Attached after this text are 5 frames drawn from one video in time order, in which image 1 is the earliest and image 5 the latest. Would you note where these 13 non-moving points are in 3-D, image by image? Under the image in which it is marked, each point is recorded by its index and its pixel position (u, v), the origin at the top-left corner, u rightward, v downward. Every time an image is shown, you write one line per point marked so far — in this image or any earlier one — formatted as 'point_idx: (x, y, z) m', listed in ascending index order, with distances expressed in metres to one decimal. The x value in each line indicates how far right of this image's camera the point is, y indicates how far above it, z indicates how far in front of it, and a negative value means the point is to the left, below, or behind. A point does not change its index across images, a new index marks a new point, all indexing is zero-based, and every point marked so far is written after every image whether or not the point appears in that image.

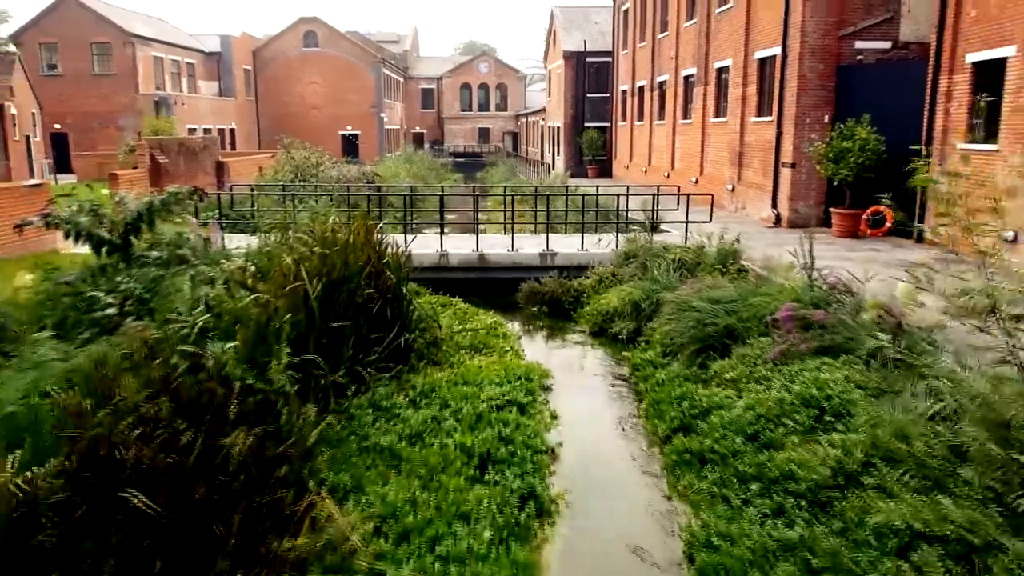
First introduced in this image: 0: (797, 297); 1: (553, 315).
0: (+2.8, -0.1, +7.1) m
1: (+0.6, -0.4, +10.1) m
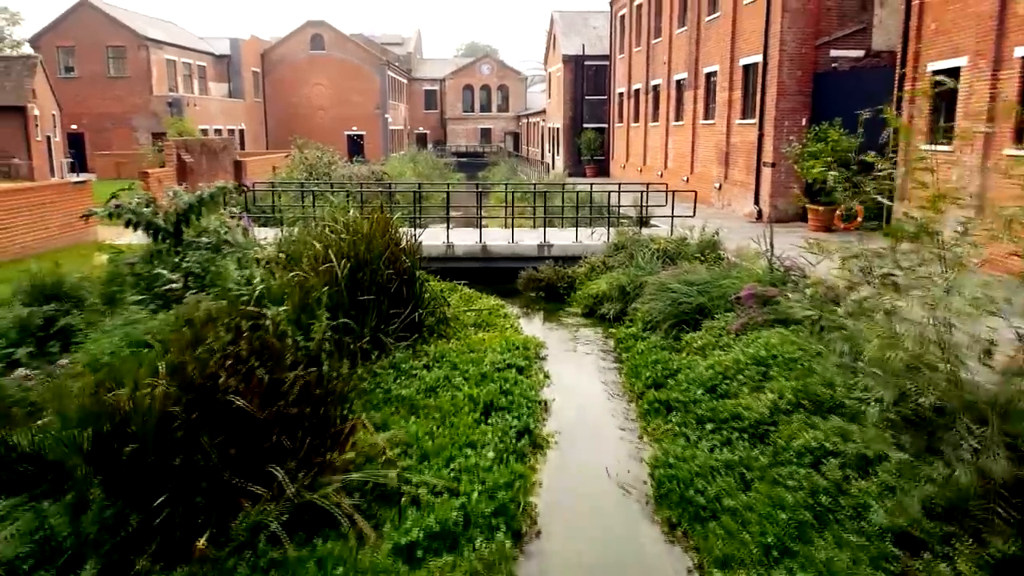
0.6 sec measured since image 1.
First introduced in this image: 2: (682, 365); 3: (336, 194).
0: (+2.8, +0.1, +8.1) m
1: (+0.6, -0.2, +11.2) m
2: (+1.7, -0.8, +7.1) m
3: (-3.4, +1.8, +14.0) m
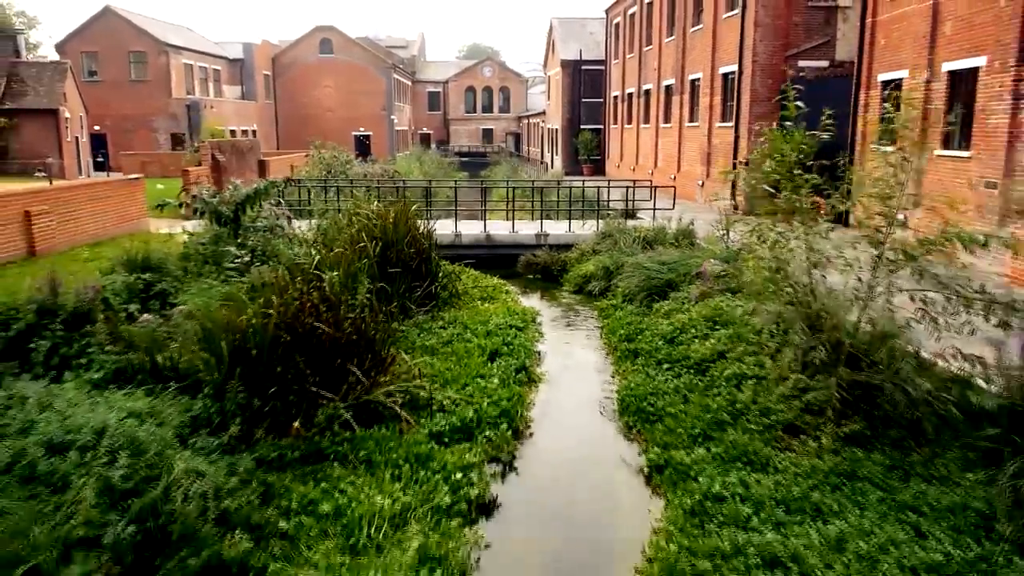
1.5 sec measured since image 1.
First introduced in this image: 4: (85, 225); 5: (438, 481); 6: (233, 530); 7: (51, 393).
0: (+2.8, +0.4, +9.8) m
1: (+0.6, +0.1, +12.9) m
2: (+1.7, -0.4, +8.8) m
3: (-3.4, +2.2, +15.7) m
4: (-7.0, +1.0, +11.9) m
5: (-0.5, -1.4, +5.1) m
6: (-1.6, -1.4, +4.2) m
7: (-3.2, -0.7, +5.0) m
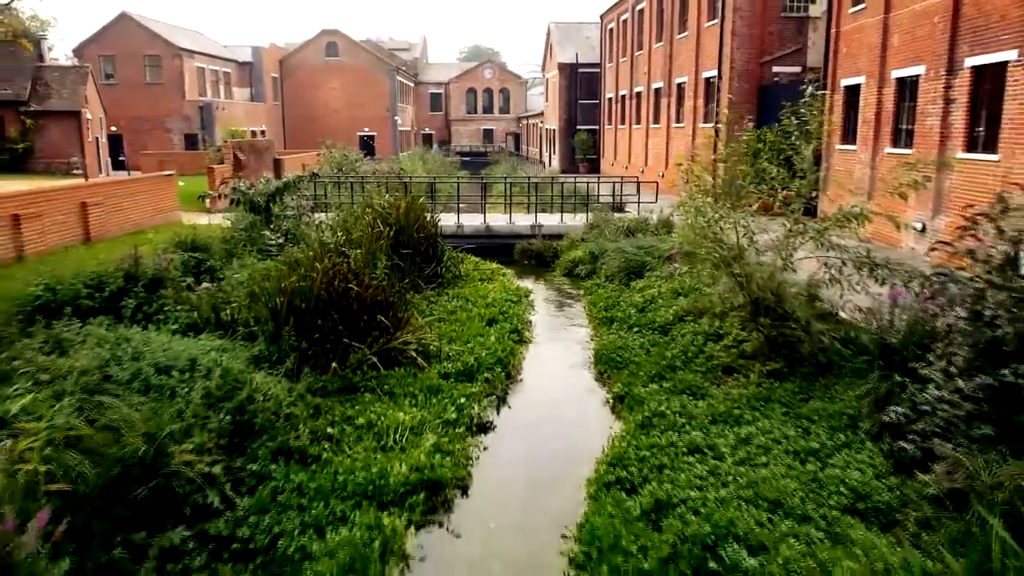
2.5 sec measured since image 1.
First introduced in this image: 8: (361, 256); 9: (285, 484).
0: (+2.7, +0.7, +11.3) m
1: (+0.5, +0.4, +14.3) m
2: (+1.6, -0.1, +10.2) m
3: (-3.5, +2.5, +17.2) m
4: (-7.1, +1.3, +13.3) m
5: (-0.6, -1.1, +6.6) m
6: (-1.7, -1.1, +5.6) m
7: (-3.3, -0.4, +6.4) m
8: (-1.9, +0.4, +9.2) m
9: (-1.5, -1.3, +4.9) m
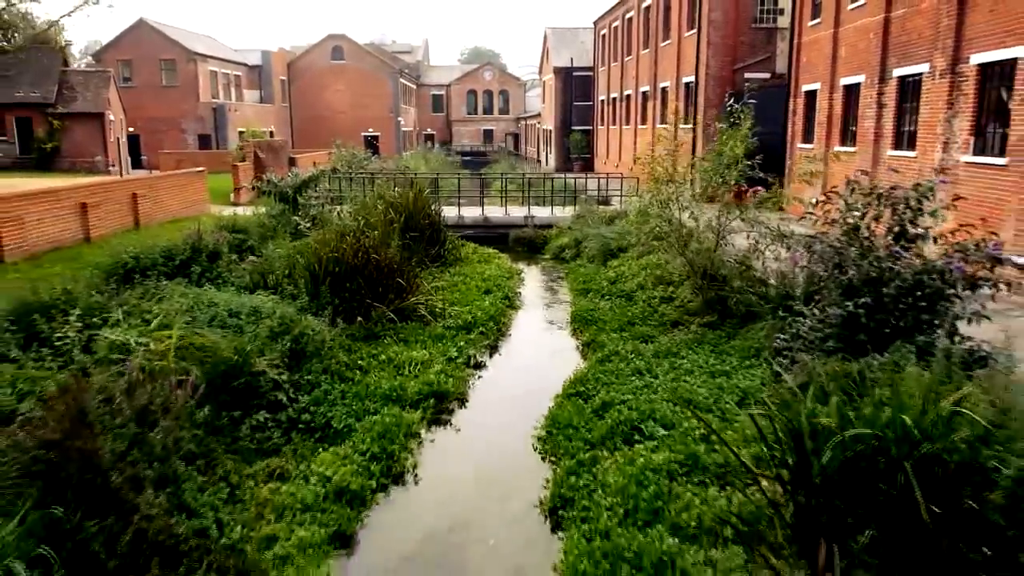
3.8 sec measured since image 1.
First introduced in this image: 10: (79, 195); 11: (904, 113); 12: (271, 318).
0: (+2.6, +1.1, +13.0) m
1: (+0.4, +0.8, +16.1) m
2: (+1.5, +0.2, +12.0) m
3: (-3.6, +2.8, +18.9) m
4: (-7.2, +1.7, +15.1) m
5: (-0.7, -0.7, +8.4) m
6: (-1.8, -0.7, +7.4) m
7: (-3.4, 0.0, +8.2) m
8: (-2.1, +0.8, +10.9) m
9: (-1.7, -1.0, +6.7) m
10: (-7.1, +1.5, +11.8) m
11: (+6.7, +3.0, +12.3) m
12: (-2.5, -0.3, +7.4) m
